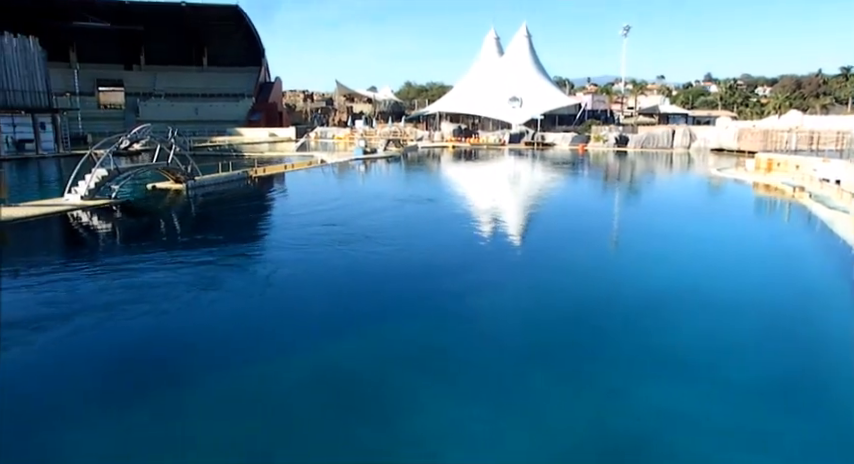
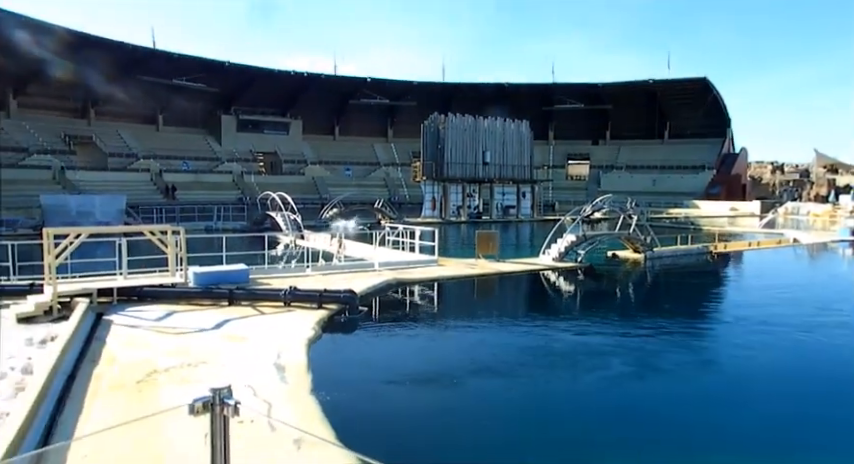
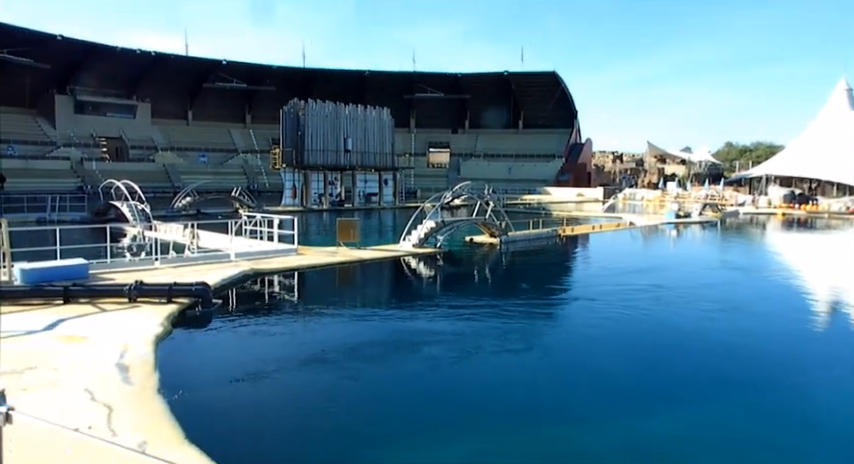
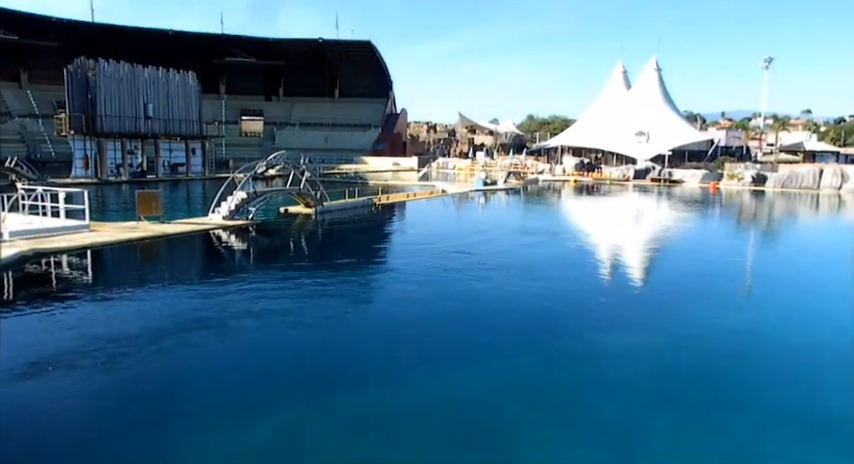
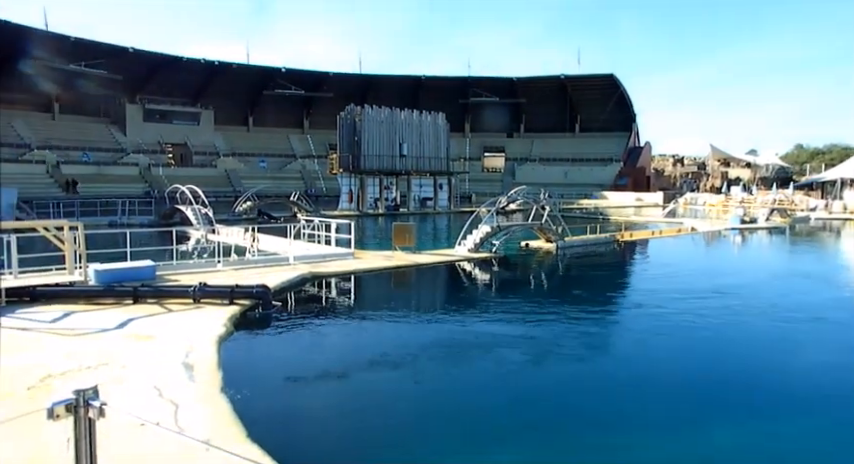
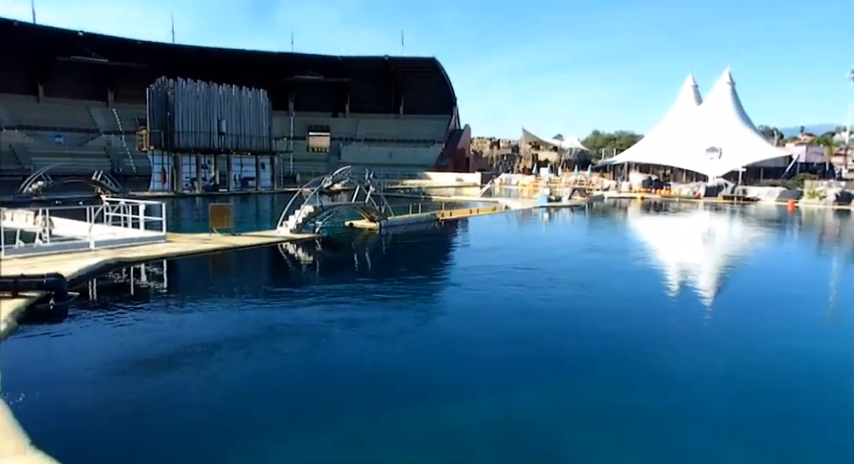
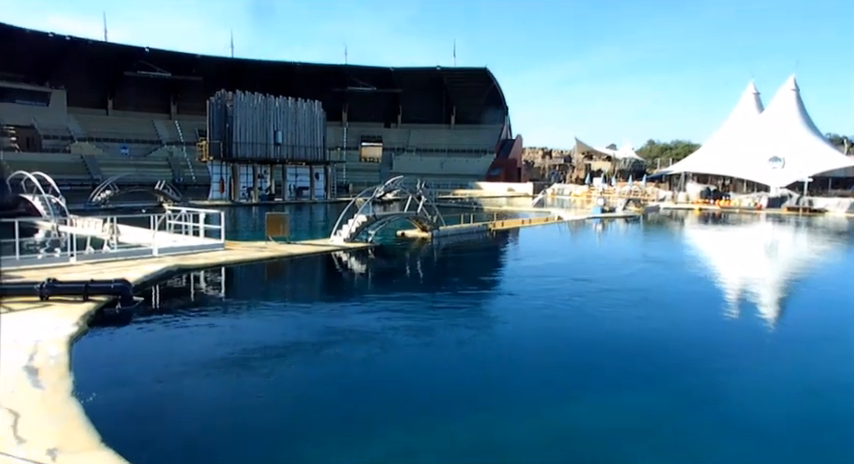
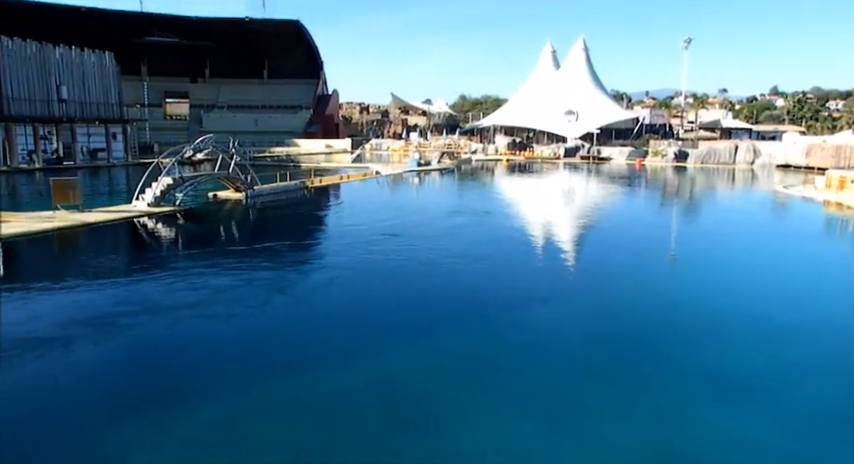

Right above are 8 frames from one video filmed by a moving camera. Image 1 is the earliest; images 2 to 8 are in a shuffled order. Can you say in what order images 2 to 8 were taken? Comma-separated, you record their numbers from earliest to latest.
8, 4, 6, 7, 3, 5, 2
